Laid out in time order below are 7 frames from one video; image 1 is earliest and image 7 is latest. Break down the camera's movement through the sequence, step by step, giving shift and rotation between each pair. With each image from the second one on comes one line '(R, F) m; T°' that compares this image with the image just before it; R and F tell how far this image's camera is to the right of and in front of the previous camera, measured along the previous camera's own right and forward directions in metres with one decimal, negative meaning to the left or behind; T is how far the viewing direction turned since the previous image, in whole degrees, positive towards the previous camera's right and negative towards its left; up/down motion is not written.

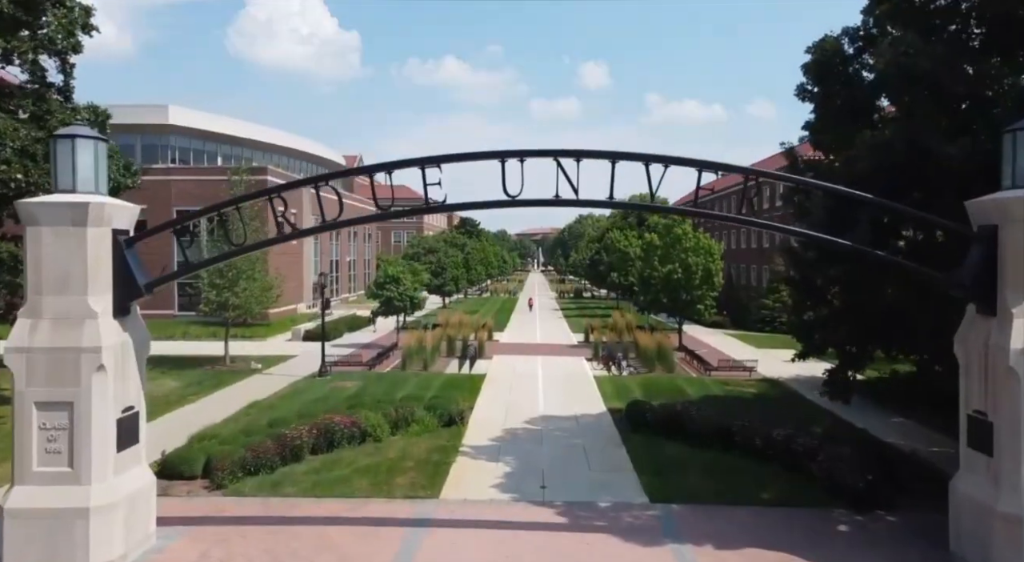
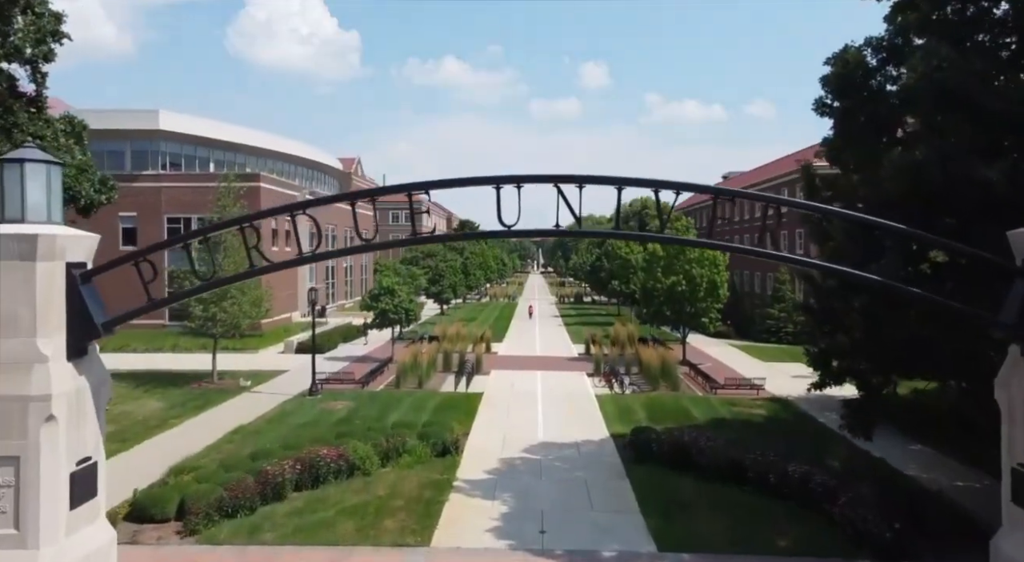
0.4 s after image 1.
(0.0, +0.9) m; 0°
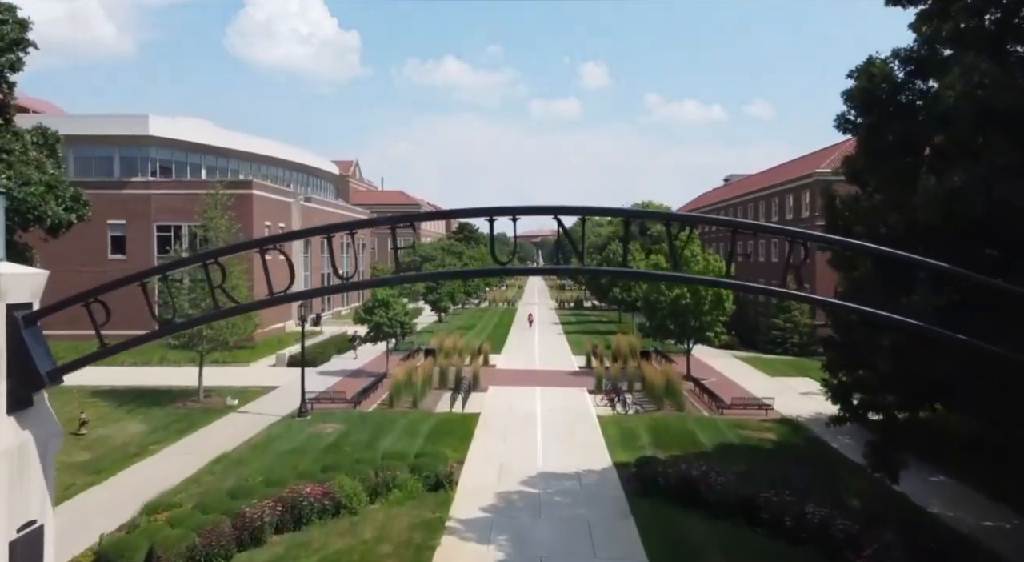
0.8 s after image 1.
(+0.1, +0.9) m; 0°
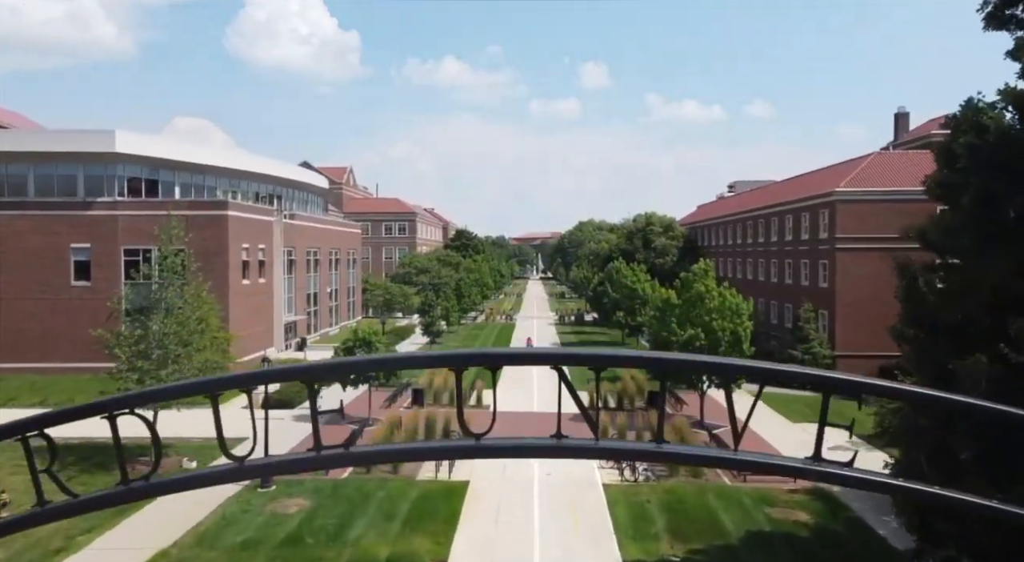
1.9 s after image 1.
(+0.2, +2.6) m; 0°
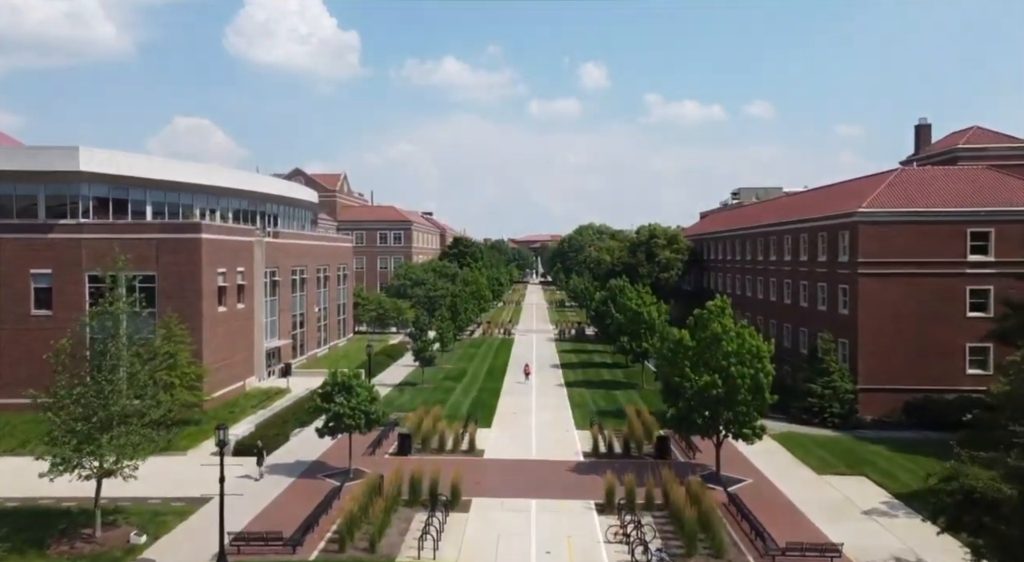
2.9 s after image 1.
(+0.1, +2.4) m; 0°
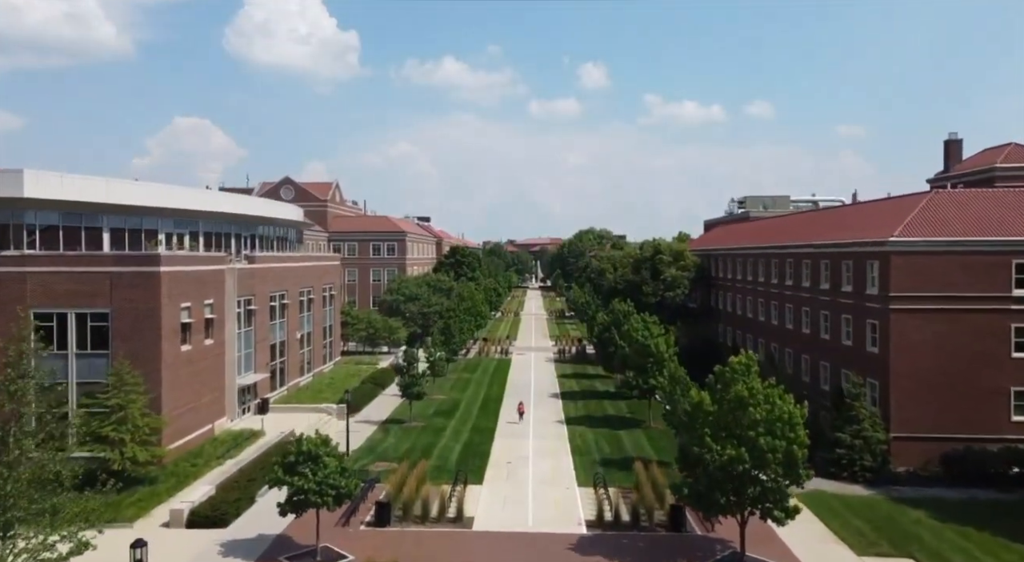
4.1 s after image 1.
(+0.2, +3.0) m; 0°
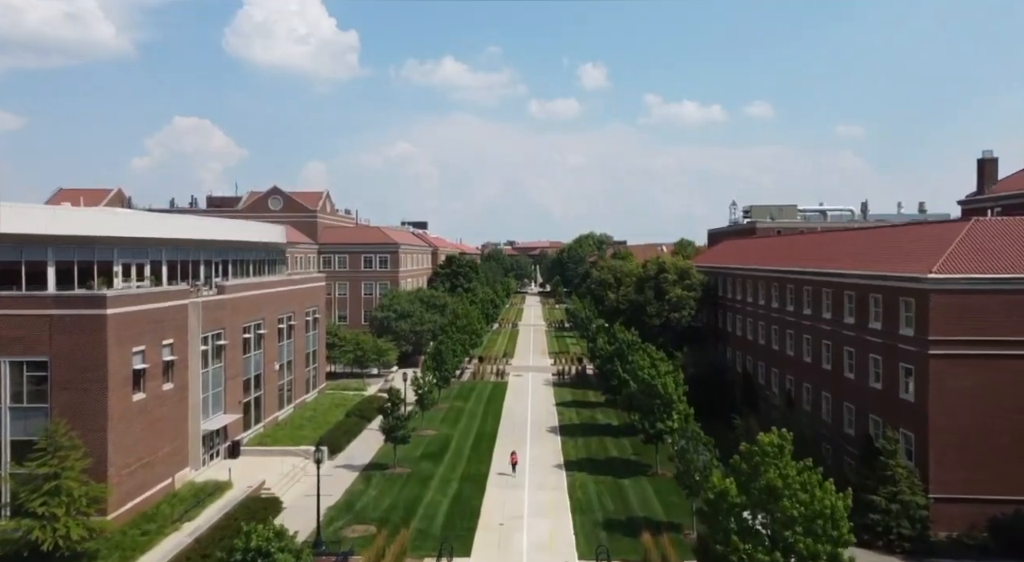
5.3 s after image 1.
(+0.3, +3.0) m; 0°
